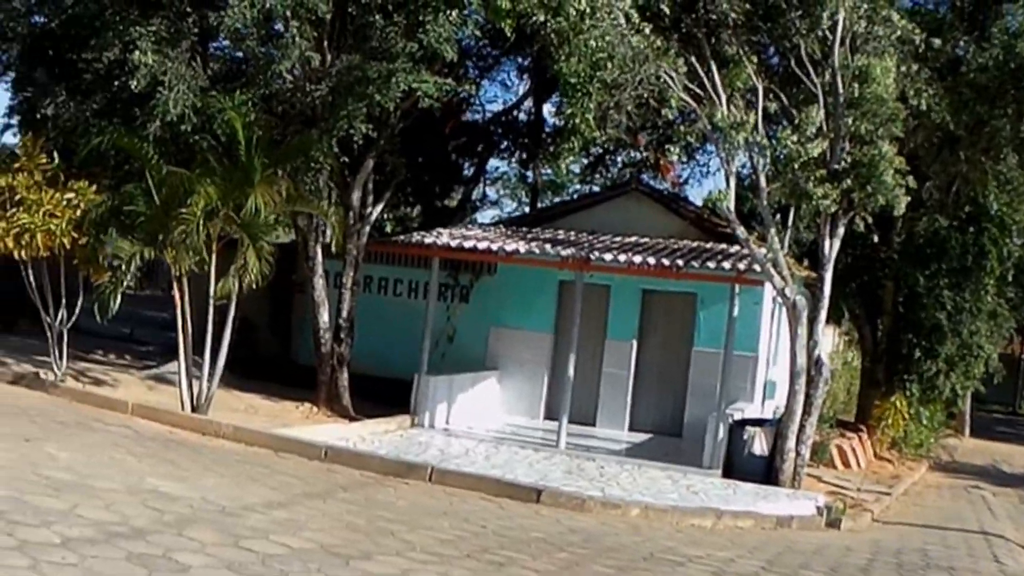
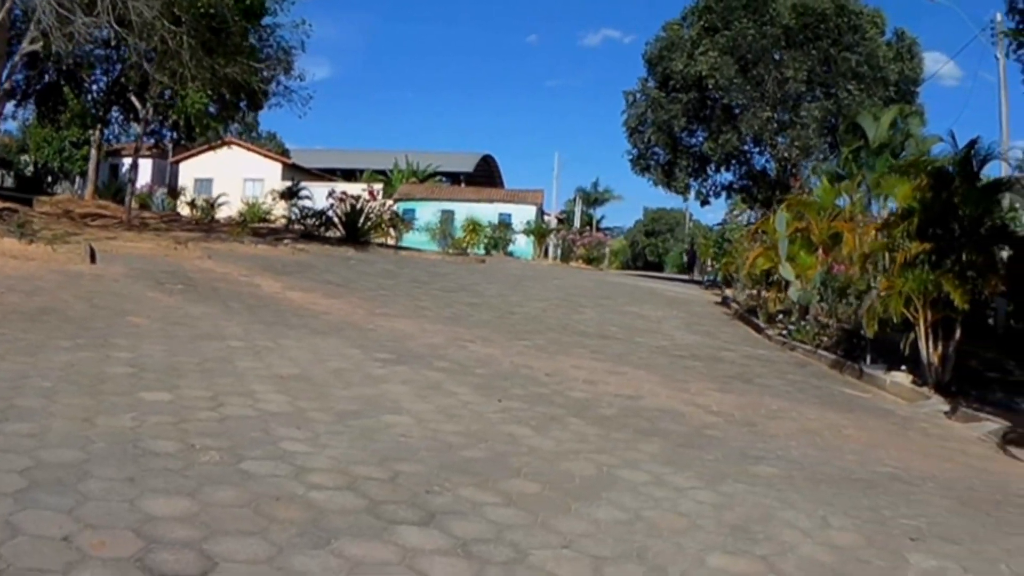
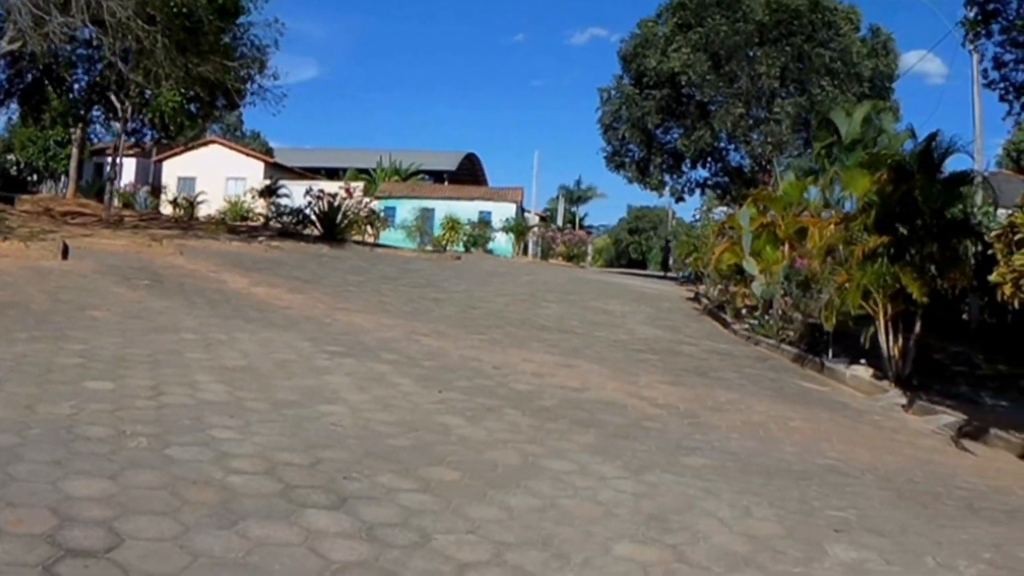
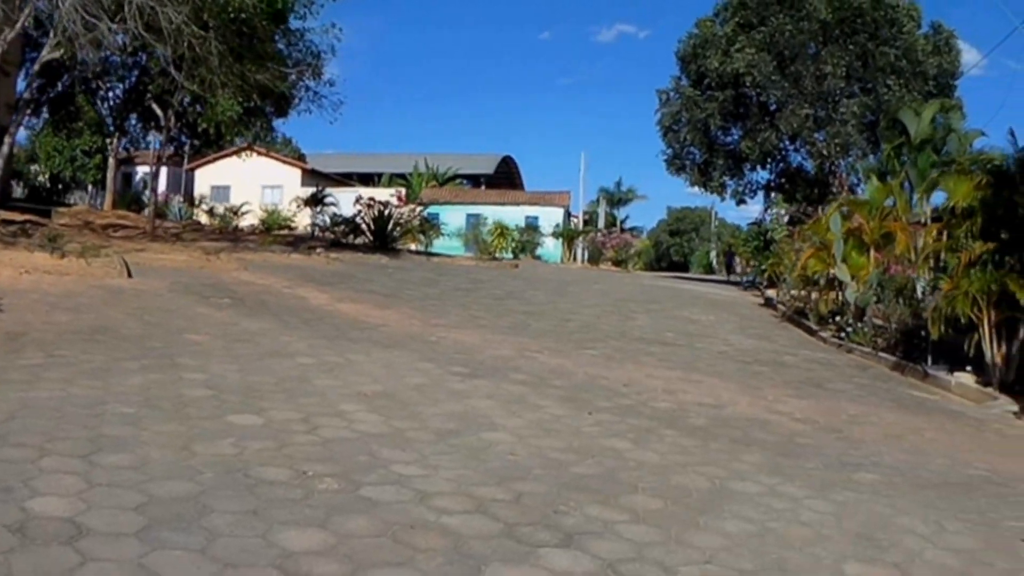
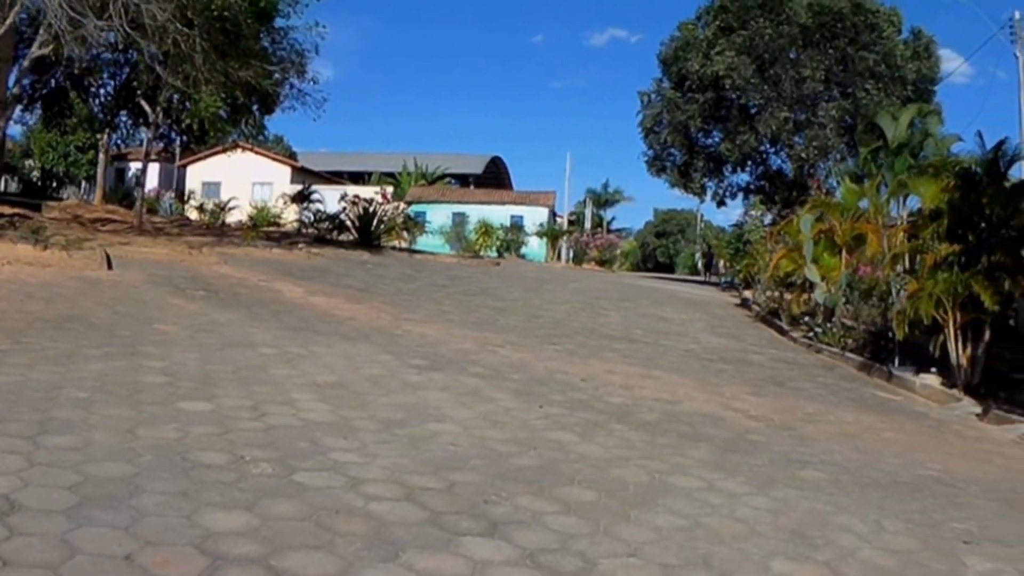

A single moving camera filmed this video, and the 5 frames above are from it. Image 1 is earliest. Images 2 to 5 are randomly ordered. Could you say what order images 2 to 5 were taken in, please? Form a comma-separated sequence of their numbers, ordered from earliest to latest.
4, 5, 2, 3
